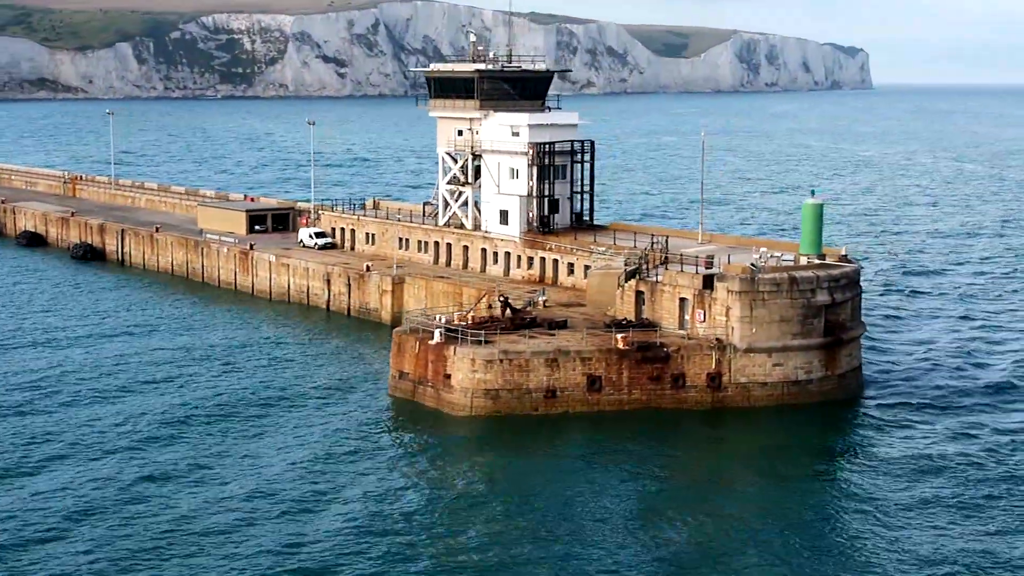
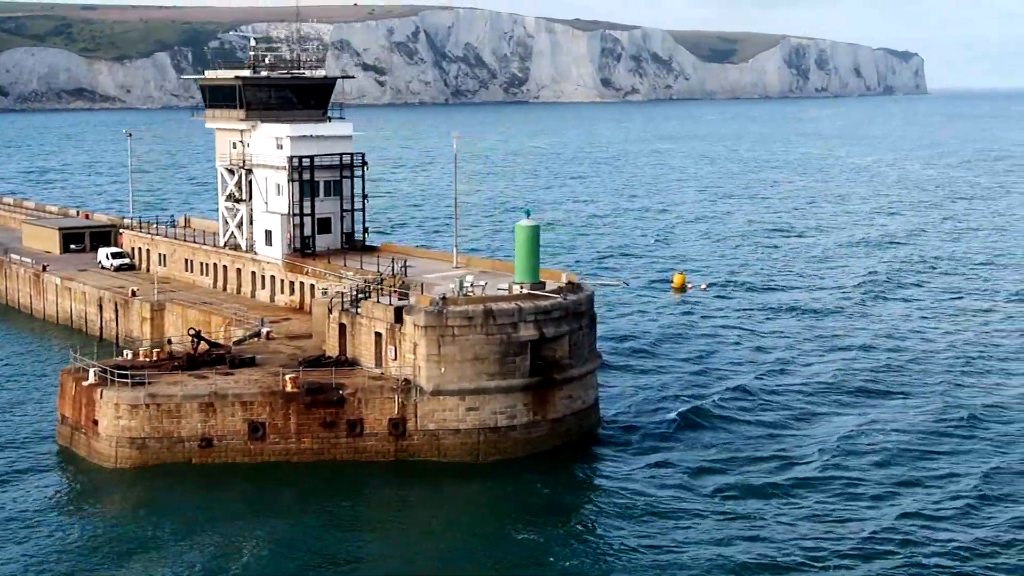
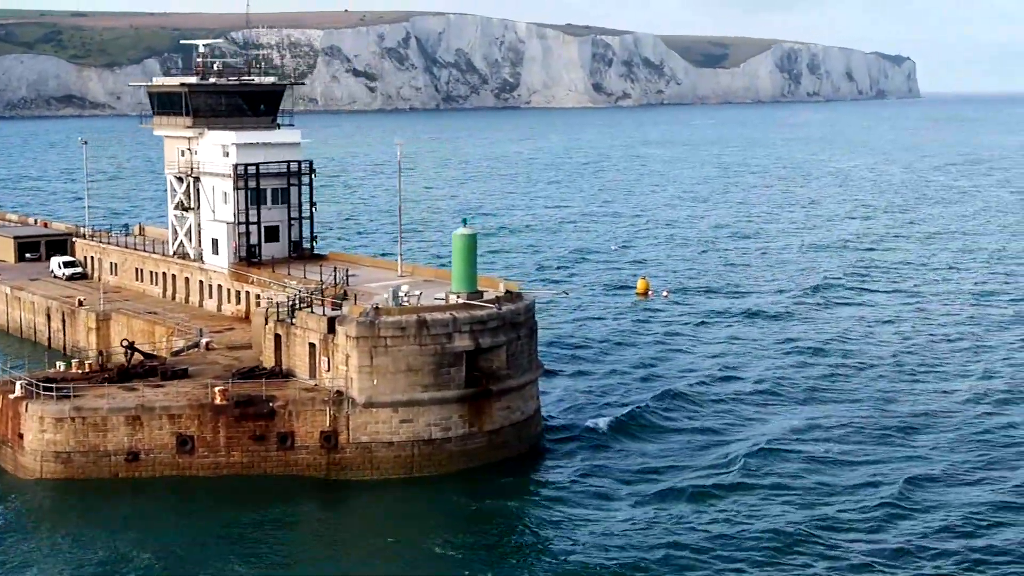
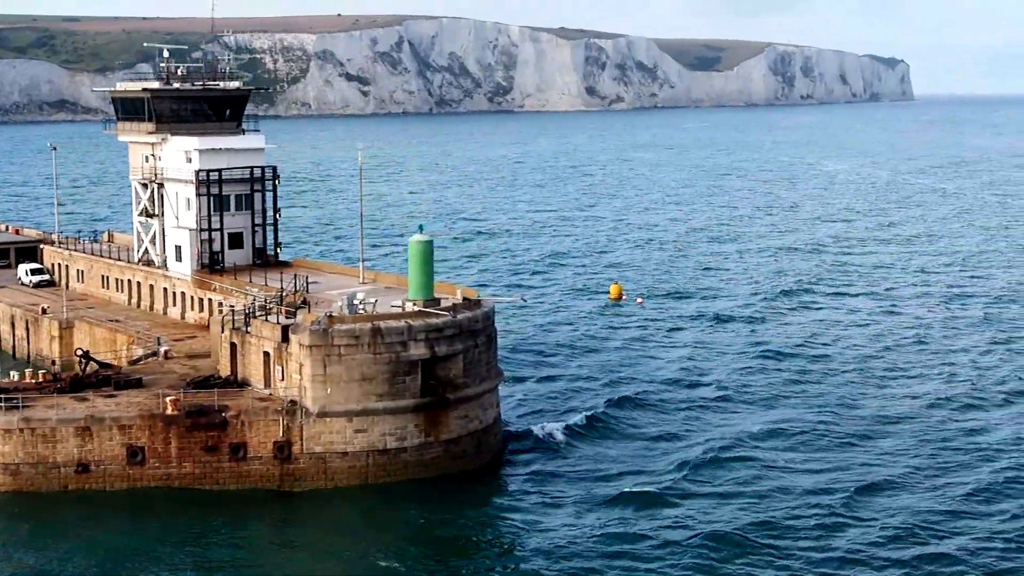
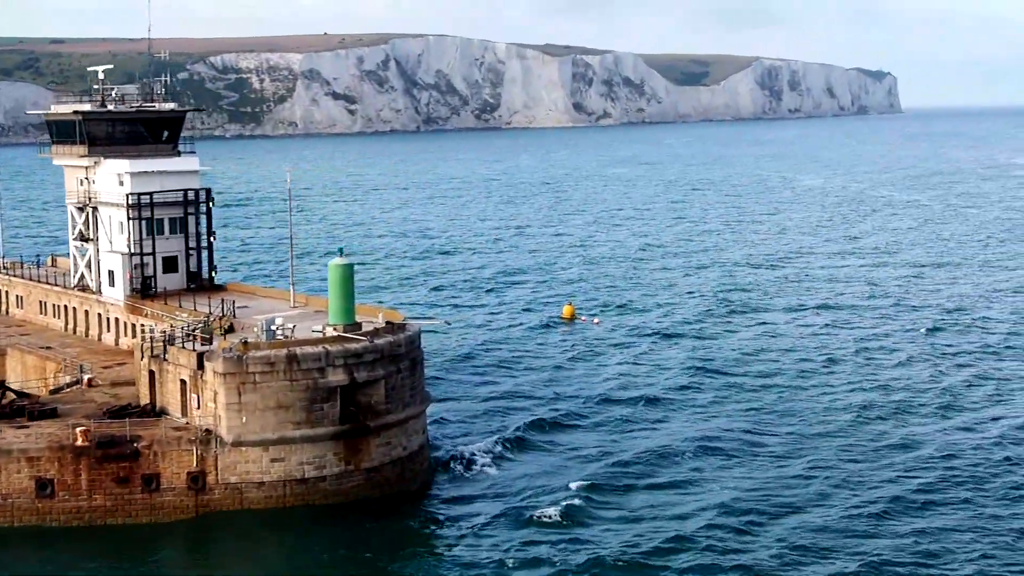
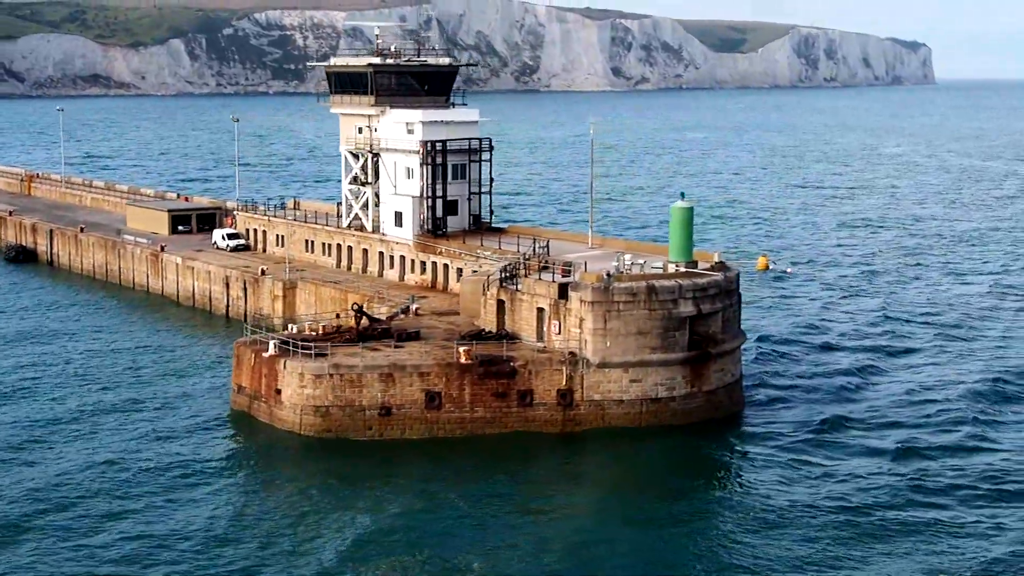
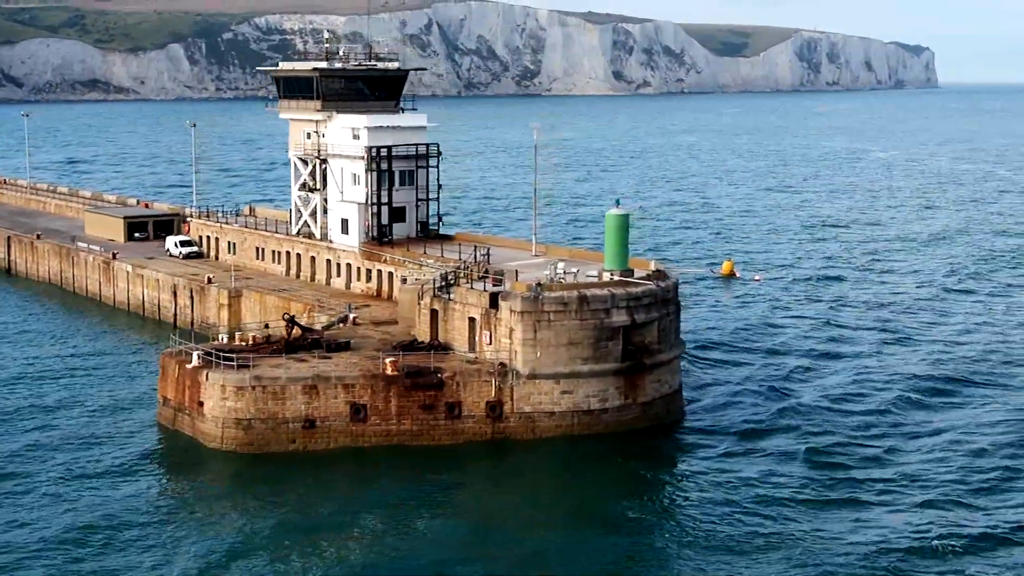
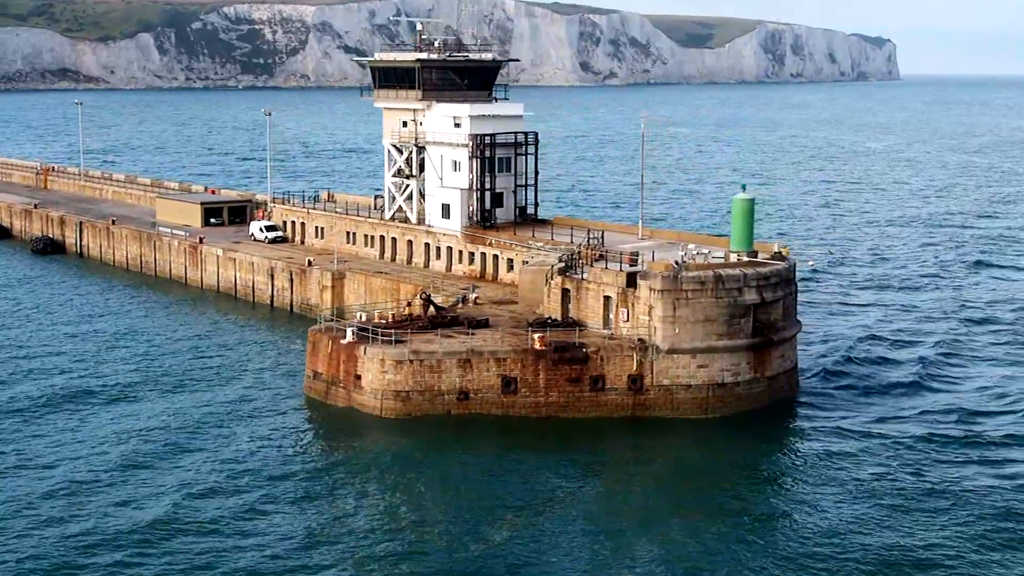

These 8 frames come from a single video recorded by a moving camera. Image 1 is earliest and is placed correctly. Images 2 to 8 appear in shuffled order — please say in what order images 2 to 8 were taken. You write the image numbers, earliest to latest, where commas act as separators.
8, 6, 7, 2, 3, 4, 5
